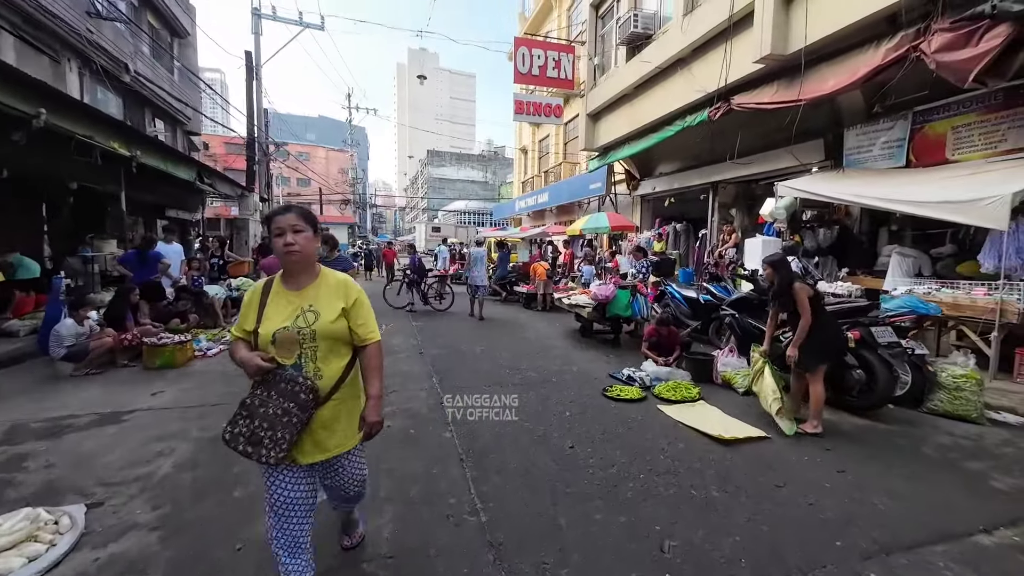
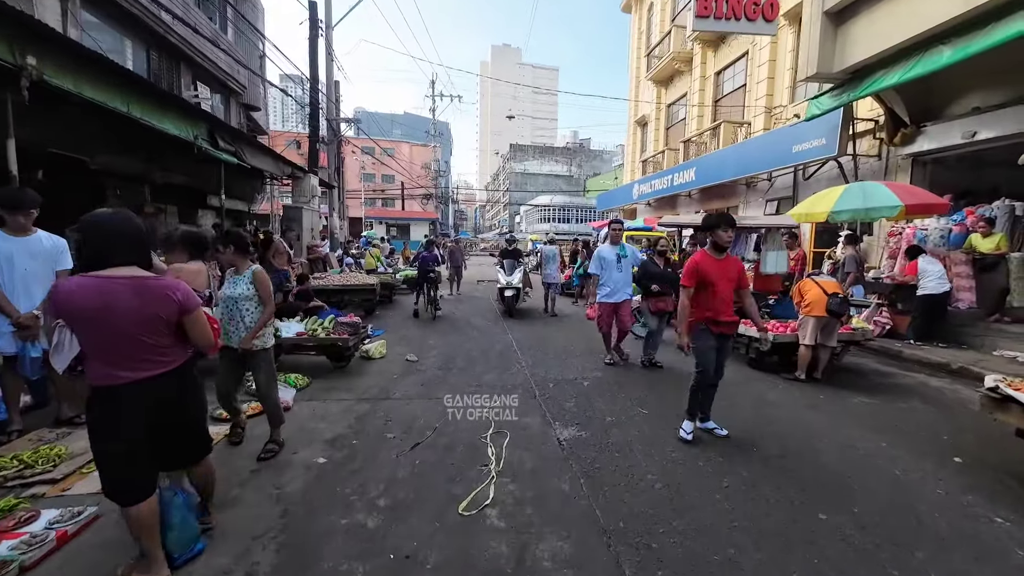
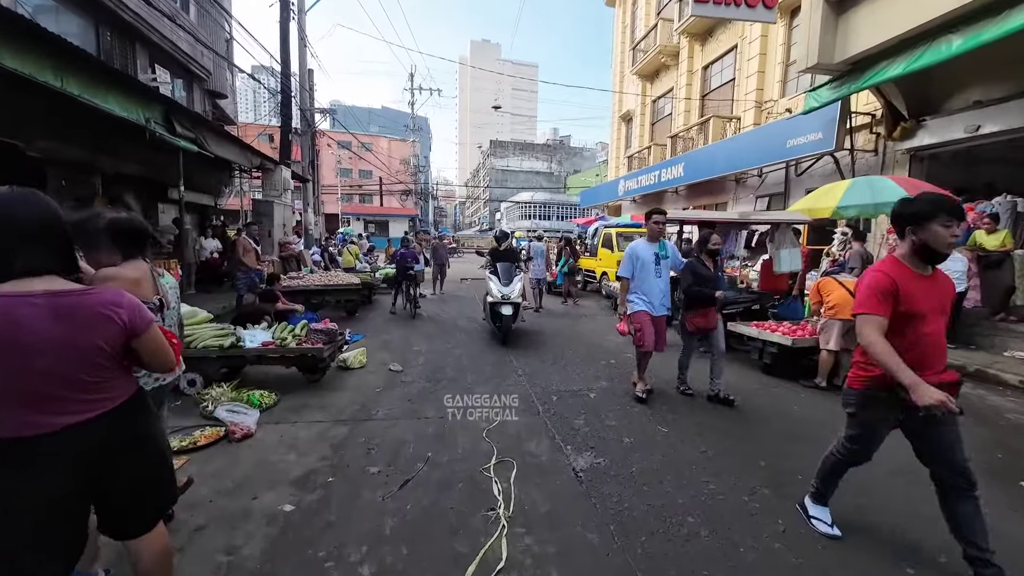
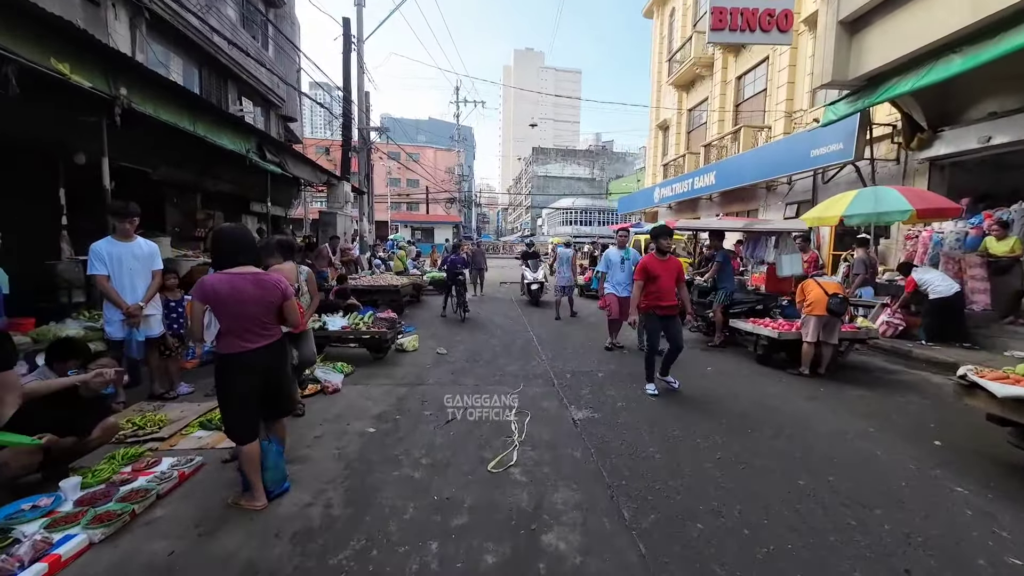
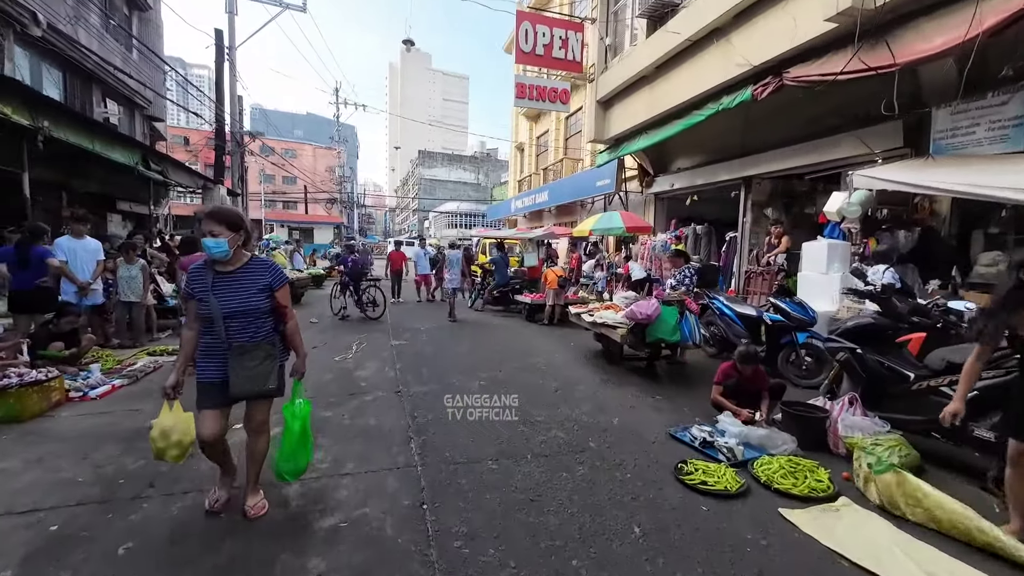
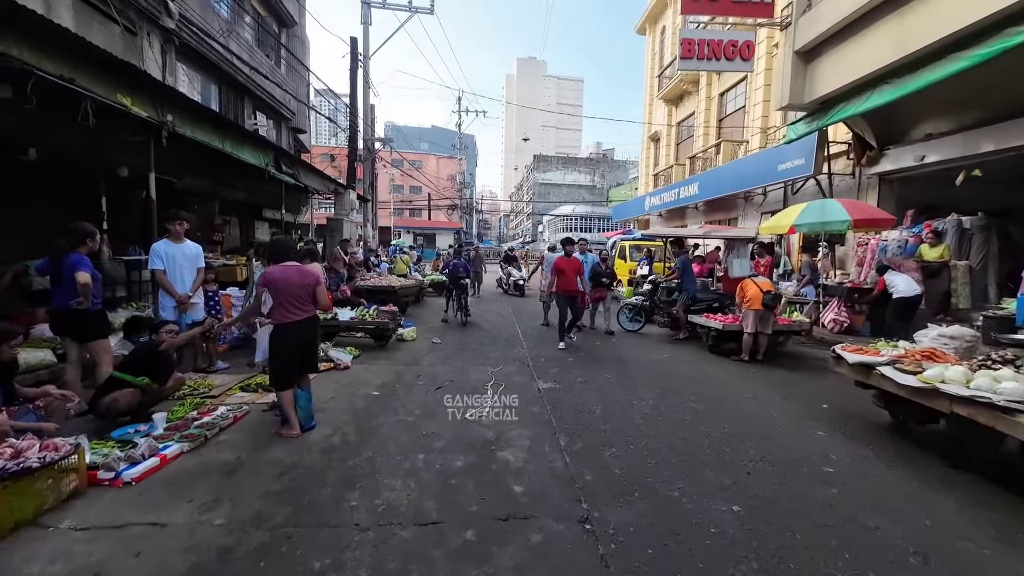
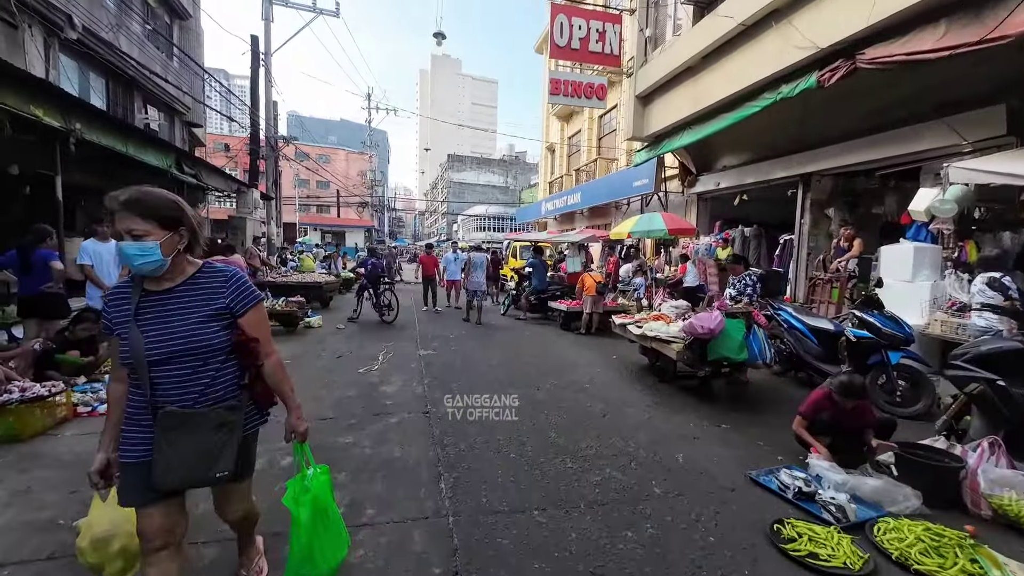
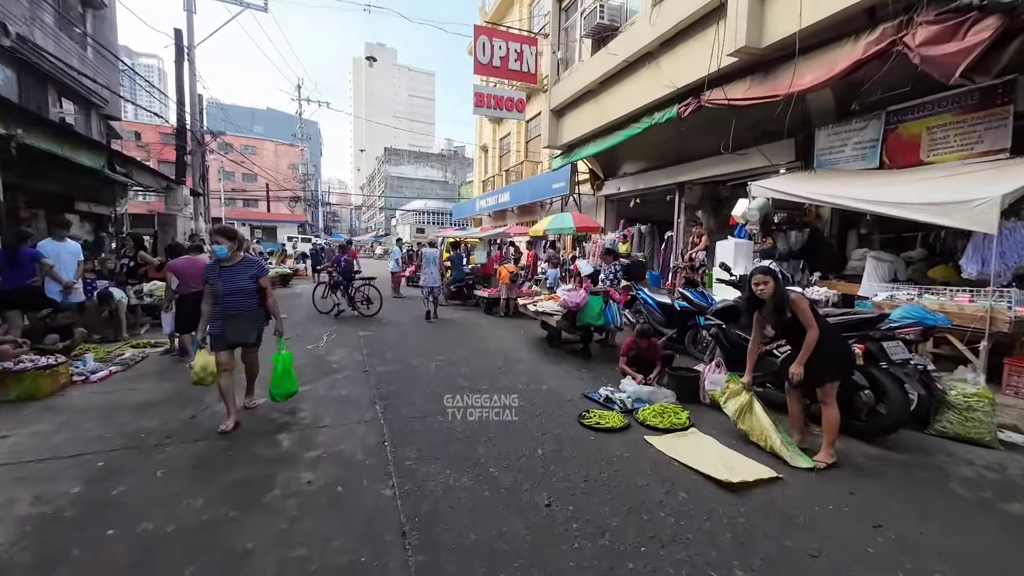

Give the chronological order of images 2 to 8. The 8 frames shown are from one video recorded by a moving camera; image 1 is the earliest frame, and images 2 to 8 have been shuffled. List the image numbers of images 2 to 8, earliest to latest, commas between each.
8, 5, 7, 6, 4, 2, 3
